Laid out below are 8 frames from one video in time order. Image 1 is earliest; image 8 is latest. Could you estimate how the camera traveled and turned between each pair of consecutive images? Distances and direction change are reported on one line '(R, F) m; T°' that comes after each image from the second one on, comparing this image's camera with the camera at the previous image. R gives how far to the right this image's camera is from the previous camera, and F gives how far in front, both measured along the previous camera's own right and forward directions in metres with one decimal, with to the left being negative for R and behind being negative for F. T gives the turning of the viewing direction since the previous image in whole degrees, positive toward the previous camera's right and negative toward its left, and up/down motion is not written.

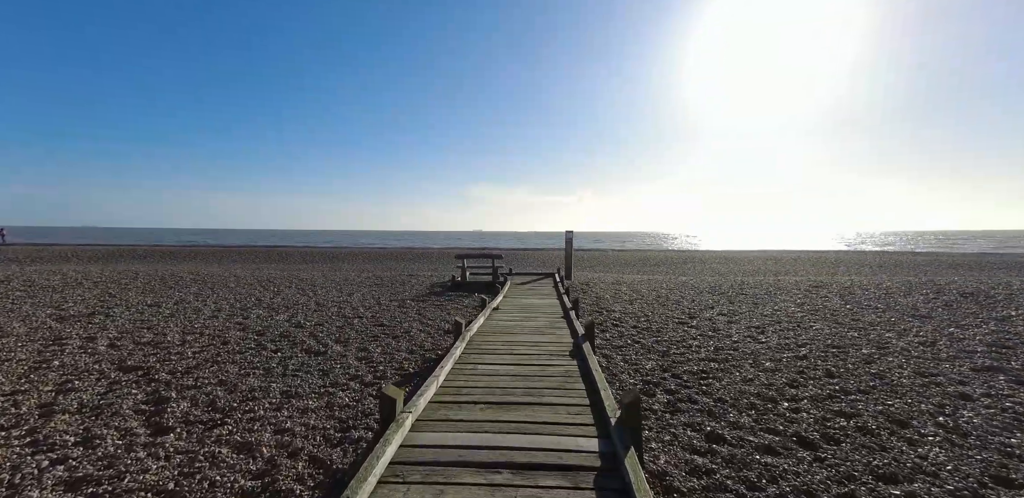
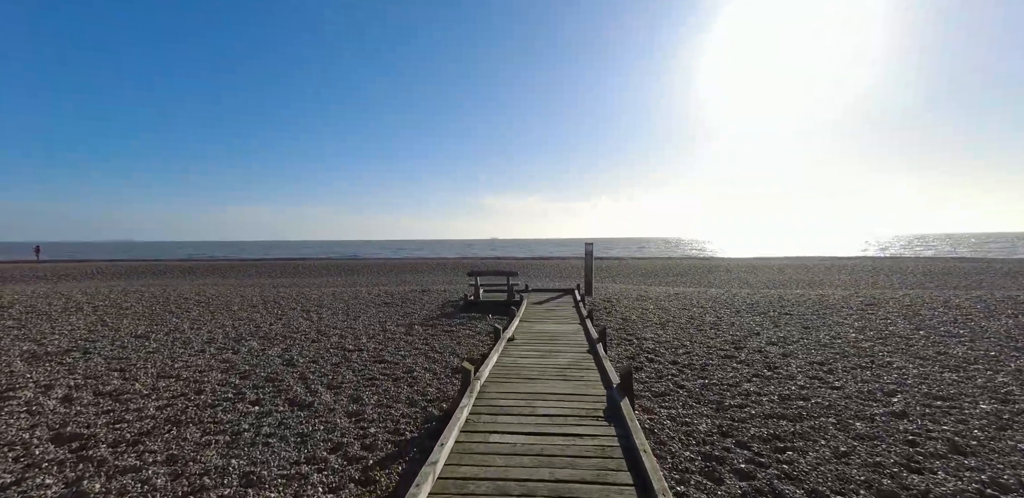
(0.0, +0.9) m; -2°
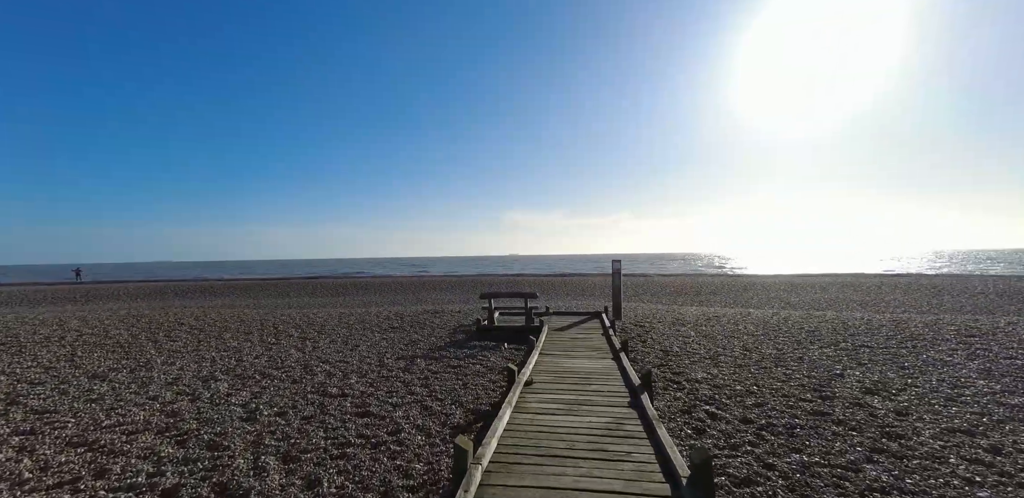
(+0.1, +1.4) m; -3°
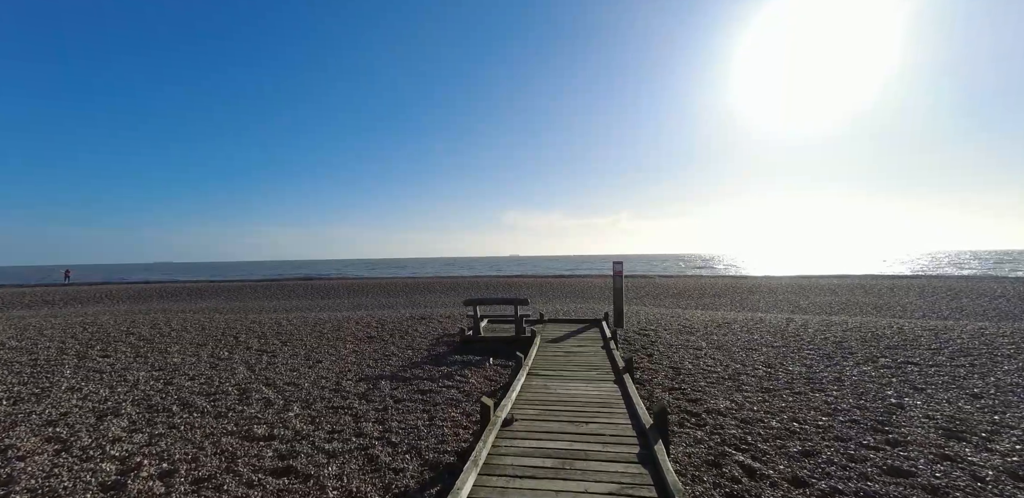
(+0.3, +1.4) m; 0°
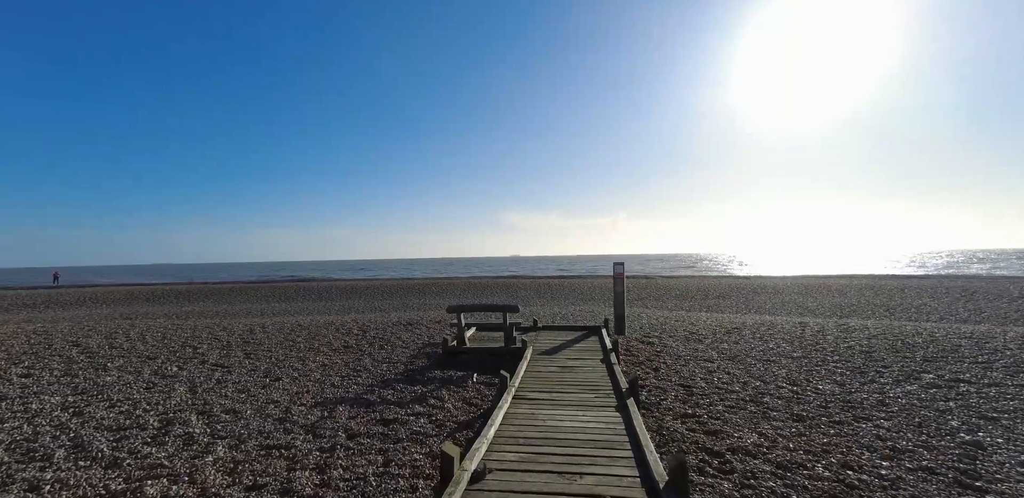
(+0.3, +1.1) m; 0°
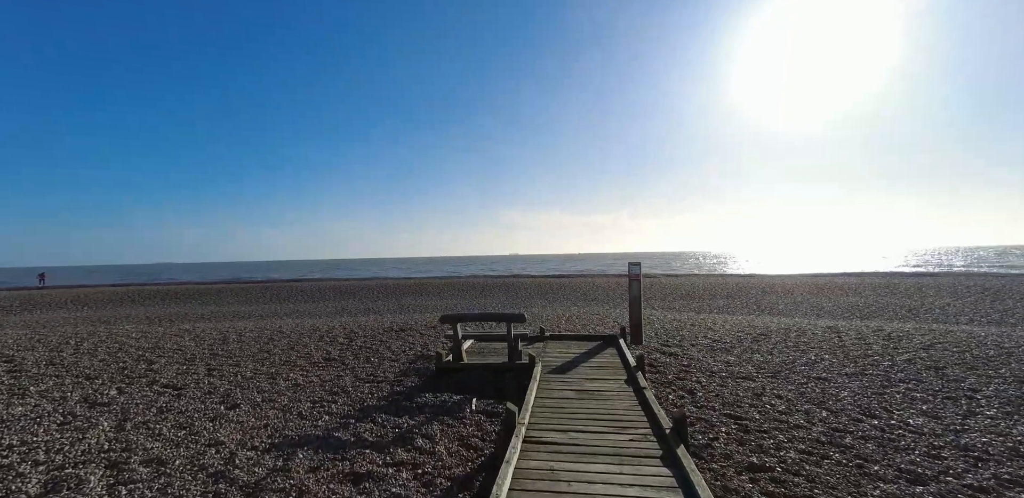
(-0.1, +1.4) m; 0°
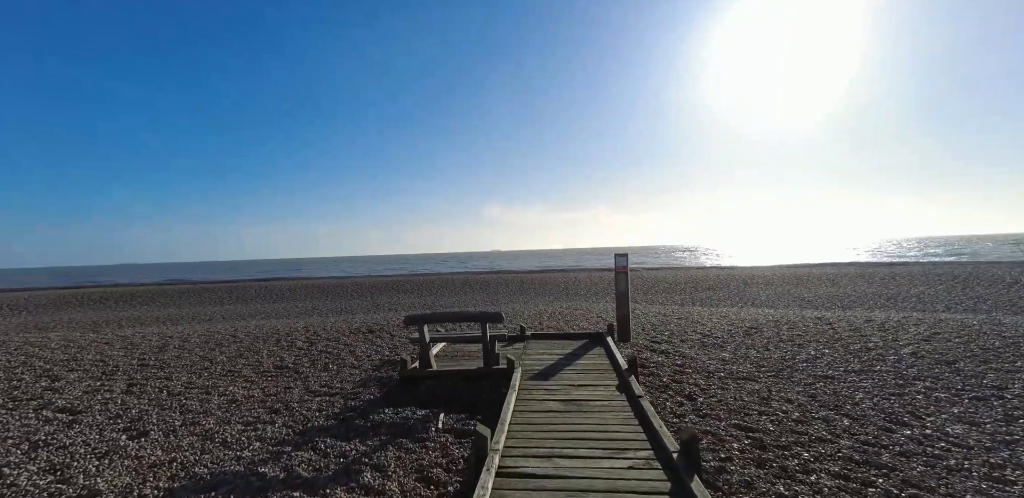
(+0.1, +1.0) m; +3°
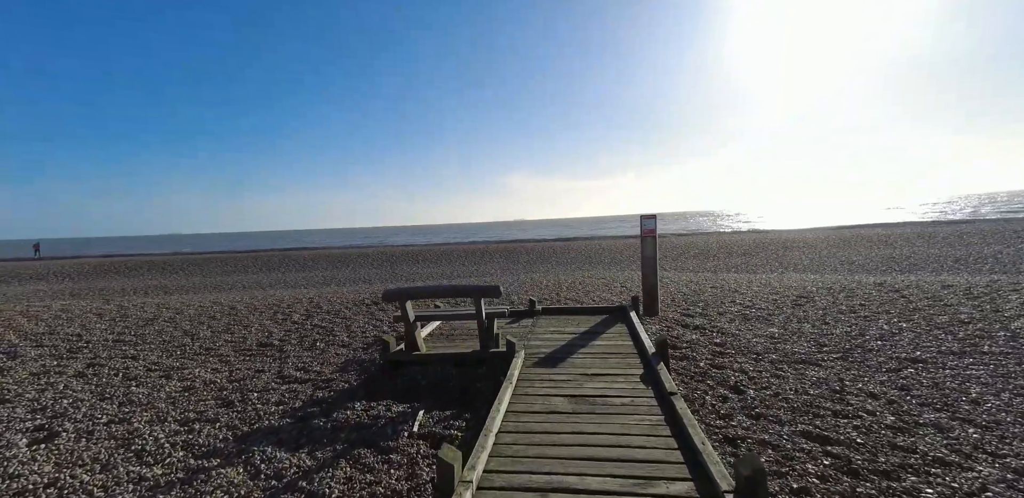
(+0.4, +1.4) m; -4°
